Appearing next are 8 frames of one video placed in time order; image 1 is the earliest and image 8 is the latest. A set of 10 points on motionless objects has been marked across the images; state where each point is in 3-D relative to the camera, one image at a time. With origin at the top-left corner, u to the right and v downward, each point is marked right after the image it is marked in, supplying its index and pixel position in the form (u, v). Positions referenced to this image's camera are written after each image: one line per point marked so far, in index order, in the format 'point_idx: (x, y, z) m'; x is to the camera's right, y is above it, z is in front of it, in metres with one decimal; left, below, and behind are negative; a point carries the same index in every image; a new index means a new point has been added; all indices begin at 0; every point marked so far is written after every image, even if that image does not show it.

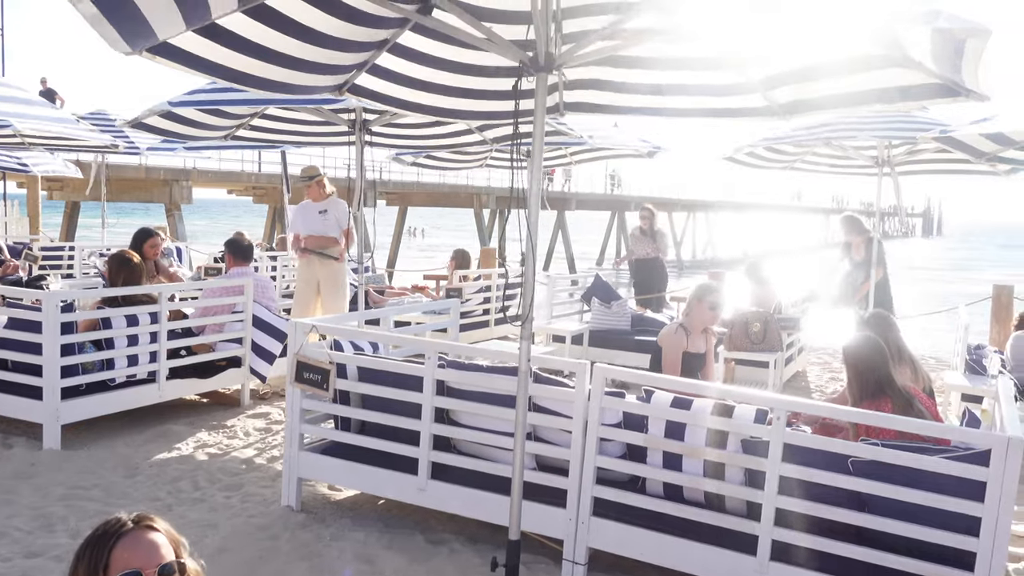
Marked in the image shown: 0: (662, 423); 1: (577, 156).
0: (+0.7, -0.6, +3.5) m
1: (+0.9, +1.9, +11.1) m
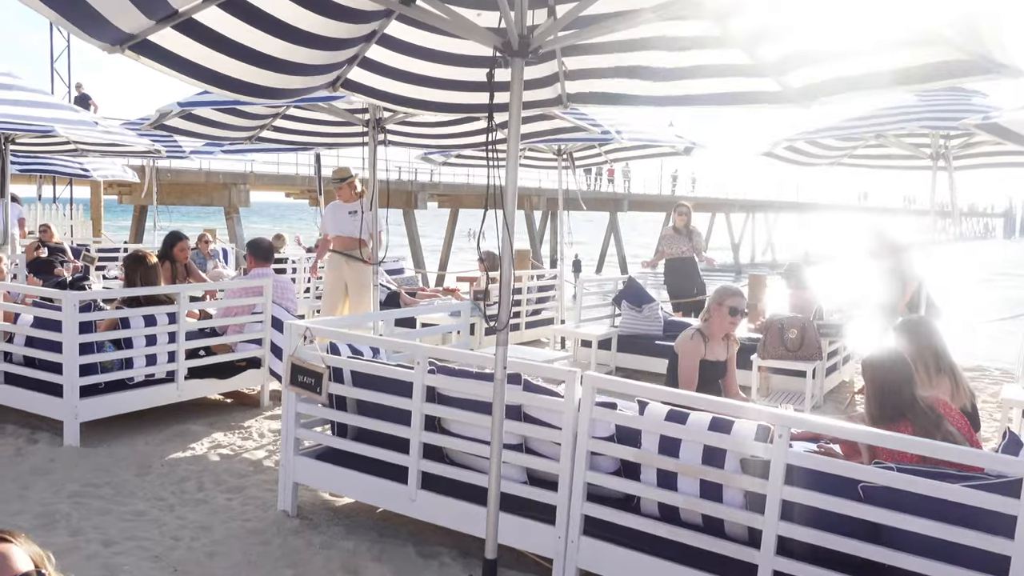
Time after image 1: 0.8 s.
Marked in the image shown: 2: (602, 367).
0: (+0.6, -0.6, +3.3) m
1: (+1.4, +1.8, +10.8) m
2: (+0.9, -0.8, +8.3) m
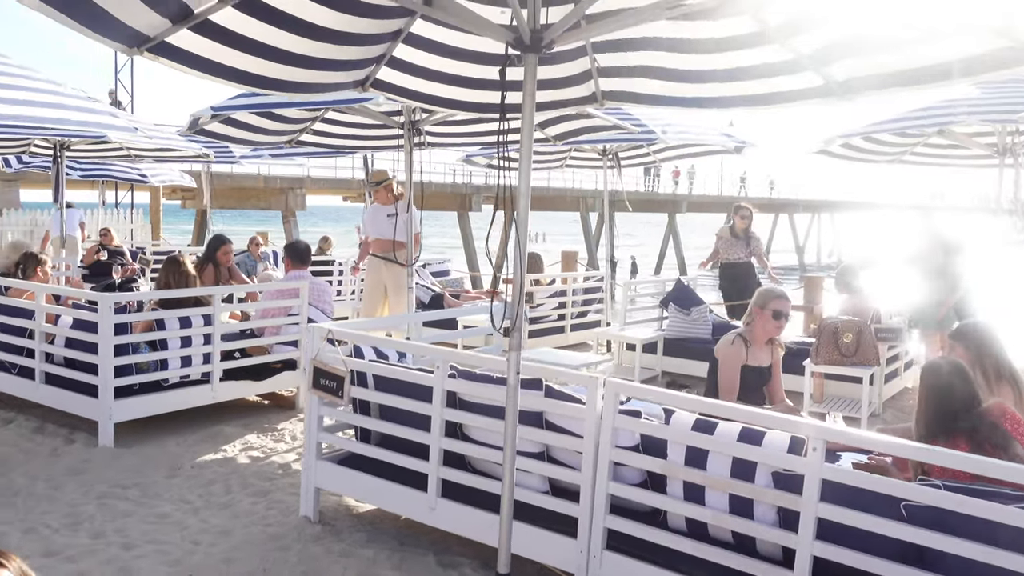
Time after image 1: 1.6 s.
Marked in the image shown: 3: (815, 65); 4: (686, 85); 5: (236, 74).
0: (+0.7, -0.6, +3.1) m
1: (+2.0, +1.8, +10.6) m
2: (+1.4, -0.8, +8.1) m
3: (+1.3, +1.0, +3.5) m
4: (+0.8, +1.0, +4.0) m
5: (-1.2, +0.9, +3.4) m
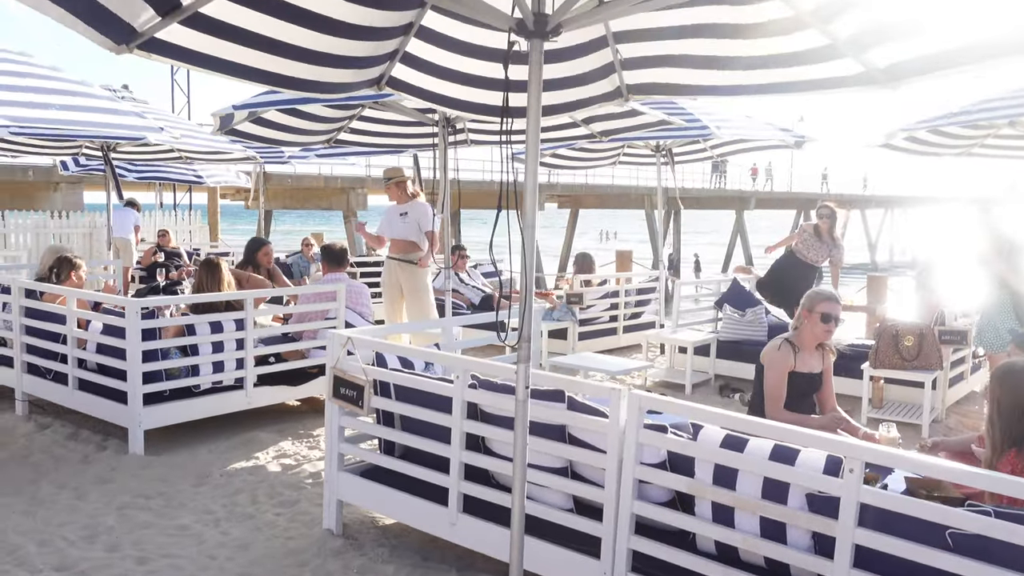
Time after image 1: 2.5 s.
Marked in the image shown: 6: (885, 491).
0: (+0.7, -0.6, +2.8) m
1: (+2.7, +1.8, +10.2) m
2: (+1.8, -0.8, +7.7) m
3: (+1.4, +1.0, +3.1) m
4: (+1.0, +1.0, +3.7) m
5: (-1.1, +0.9, +3.3) m
6: (+1.2, -0.6, +2.5) m
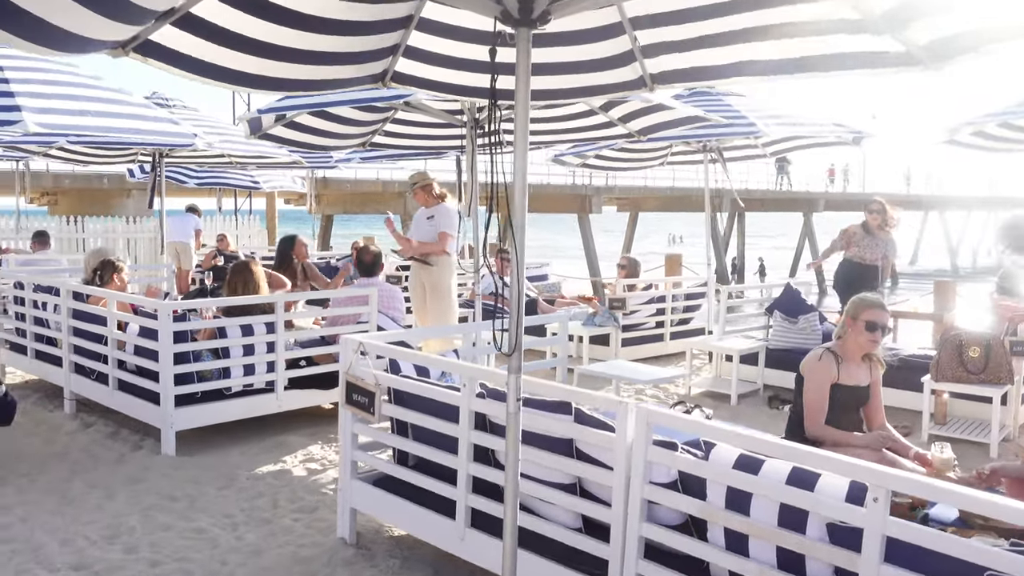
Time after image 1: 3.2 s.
0: (+0.7, -0.7, +2.6) m
1: (+3.2, +1.7, +9.8) m
2: (+2.2, -0.9, +7.4) m
3: (+1.4, +0.9, +2.9) m
4: (+1.0, +0.9, +3.5) m
5: (-1.1, +0.9, +3.2) m
6: (+1.1, -0.7, +2.2) m
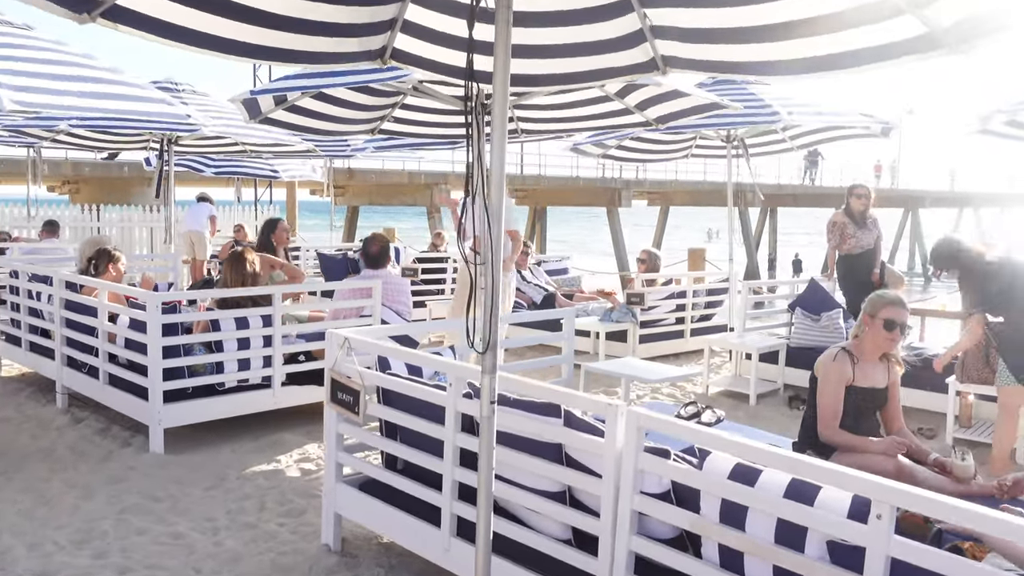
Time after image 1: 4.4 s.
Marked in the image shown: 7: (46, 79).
0: (+0.6, -0.6, +2.4) m
1: (+3.4, +1.8, +9.5) m
2: (+2.3, -0.8, +7.1) m
3: (+1.3, +0.9, +2.6) m
4: (+1.0, +1.0, +3.3) m
5: (-1.1, +0.9, +3.0) m
6: (+1.0, -0.6, +2.0) m
7: (-3.6, +1.6, +6.1) m
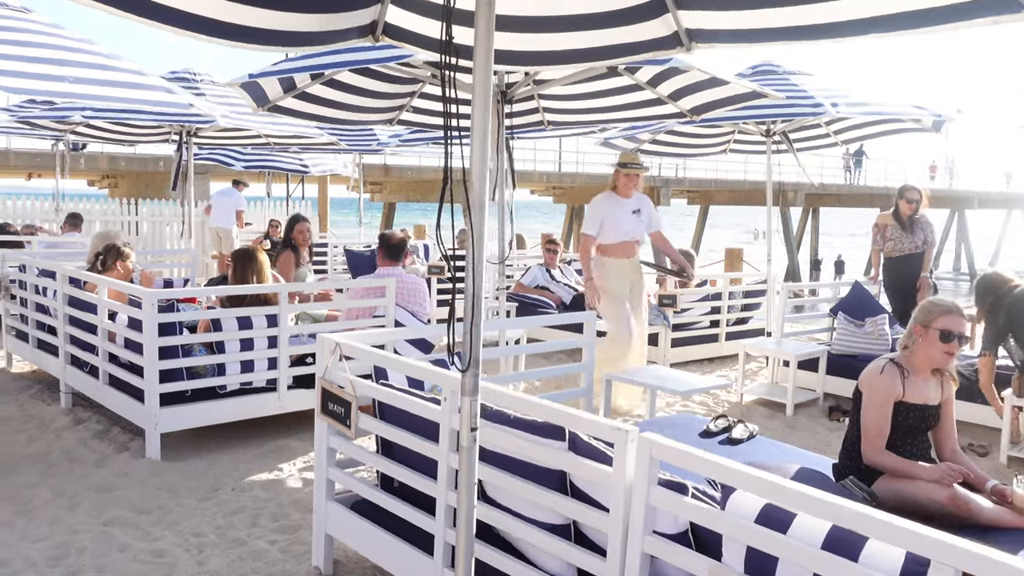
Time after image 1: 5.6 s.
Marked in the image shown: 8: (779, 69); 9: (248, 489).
0: (+0.6, -0.7, +2.0) m
1: (+3.8, +1.7, +8.9) m
2: (+2.5, -0.9, +6.7) m
3: (+1.3, +0.9, +2.2) m
4: (+1.0, +0.9, +2.9) m
5: (-1.1, +0.9, +2.7) m
6: (+1.0, -0.7, +1.6) m
7: (-3.4, +1.6, +6.0) m
8: (+2.7, +2.2, +8.1) m
9: (-1.4, -1.1, +4.4) m
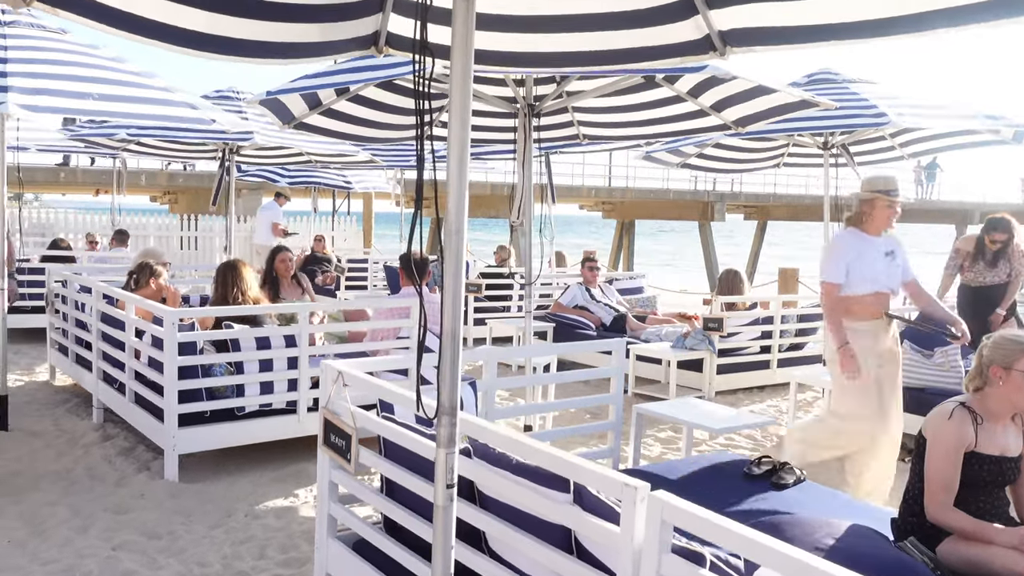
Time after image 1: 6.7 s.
0: (+0.6, -0.8, +1.7) m
1: (+4.2, +1.5, +8.4) m
2: (+2.7, -1.1, +6.2) m
3: (+1.3, +0.8, +1.9) m
4: (+1.1, +0.8, +2.6) m
5: (-1.1, +0.8, +2.6) m
6: (+0.9, -0.8, +1.2) m
7: (-3.1, +1.5, +5.9) m
8: (+3.1, +2.0, +7.6) m
9: (-1.3, -1.2, +4.2) m
